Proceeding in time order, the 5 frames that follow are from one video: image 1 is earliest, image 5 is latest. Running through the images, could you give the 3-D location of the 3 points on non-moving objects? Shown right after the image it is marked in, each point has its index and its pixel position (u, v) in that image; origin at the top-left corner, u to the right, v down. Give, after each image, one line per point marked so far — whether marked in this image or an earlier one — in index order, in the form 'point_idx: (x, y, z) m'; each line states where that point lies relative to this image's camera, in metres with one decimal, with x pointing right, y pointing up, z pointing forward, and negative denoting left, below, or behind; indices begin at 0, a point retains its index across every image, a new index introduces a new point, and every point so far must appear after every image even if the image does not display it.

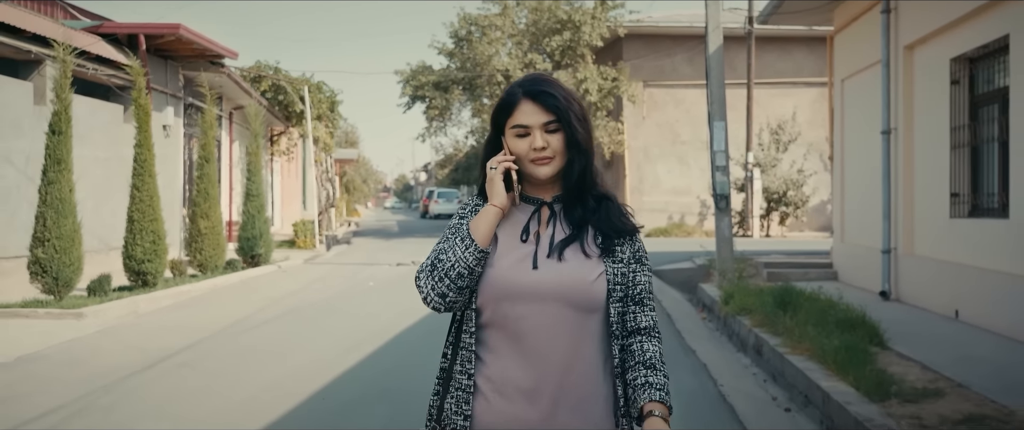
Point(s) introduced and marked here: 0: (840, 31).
0: (+4.8, +2.7, +12.4) m
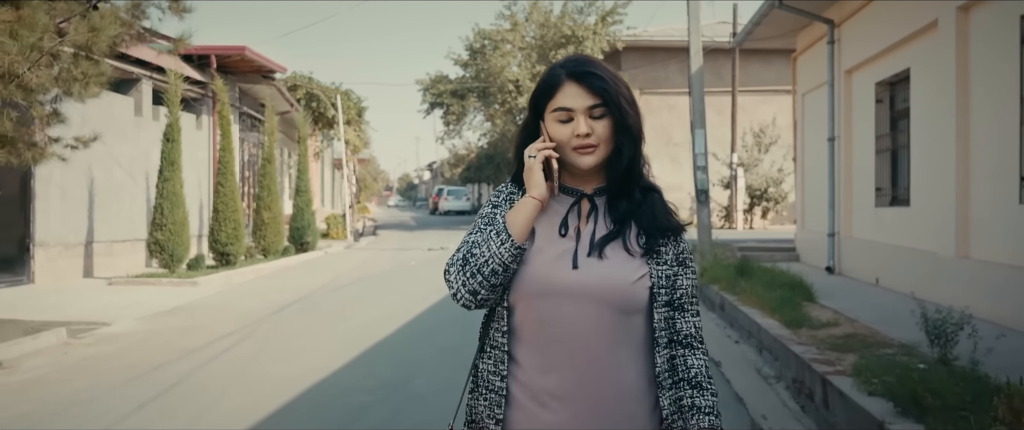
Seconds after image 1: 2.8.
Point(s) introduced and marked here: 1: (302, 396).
0: (+5.0, +2.8, +14.9) m
1: (-1.4, -1.2, +5.8) m
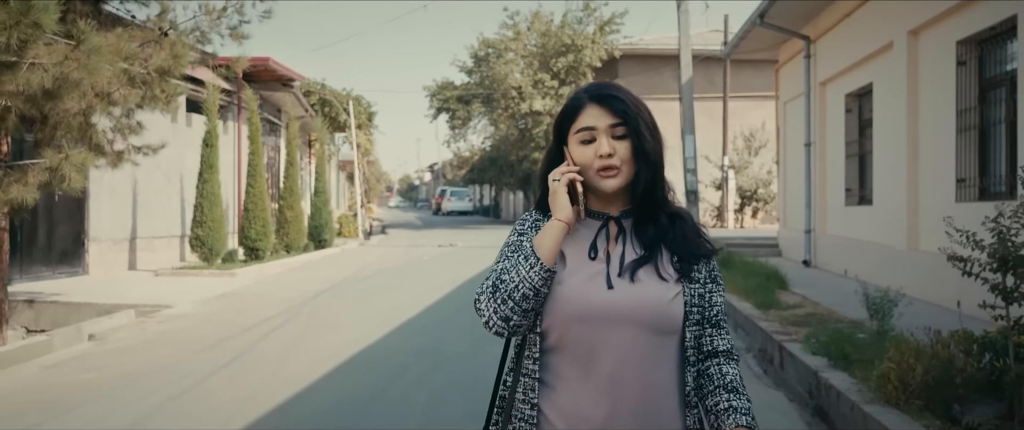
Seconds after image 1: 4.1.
0: (+5.1, +2.8, +16.2) m
1: (-1.3, -1.2, +7.1) m
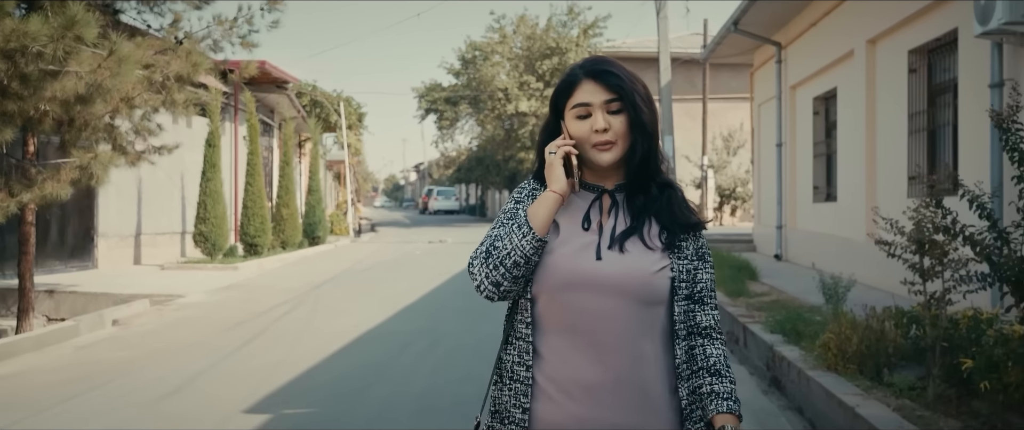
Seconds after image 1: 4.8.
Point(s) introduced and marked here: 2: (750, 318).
0: (+4.9, +2.9, +17.1) m
1: (-1.4, -1.1, +7.8) m
2: (+2.3, -1.0, +8.3) m
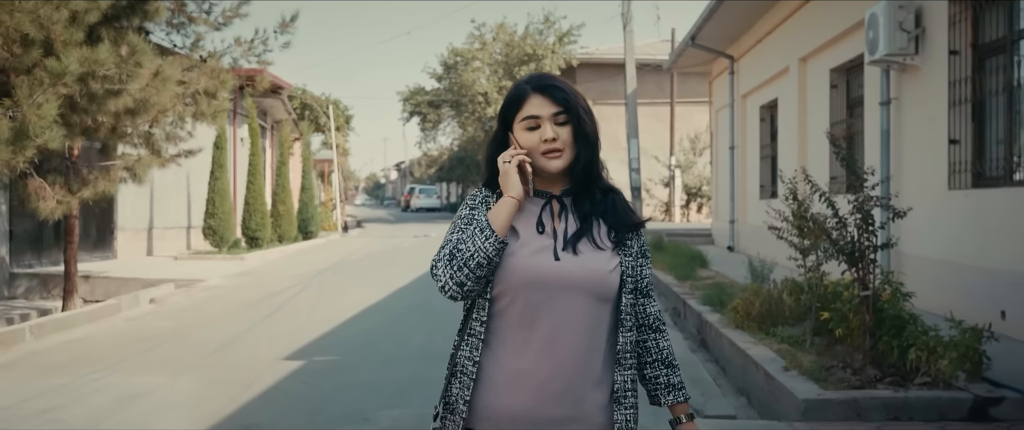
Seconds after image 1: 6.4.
0: (+4.4, +3.0, +18.7) m
1: (-1.6, -1.1, +9.4) m
2: (+2.0, -0.9, +10.0) m
